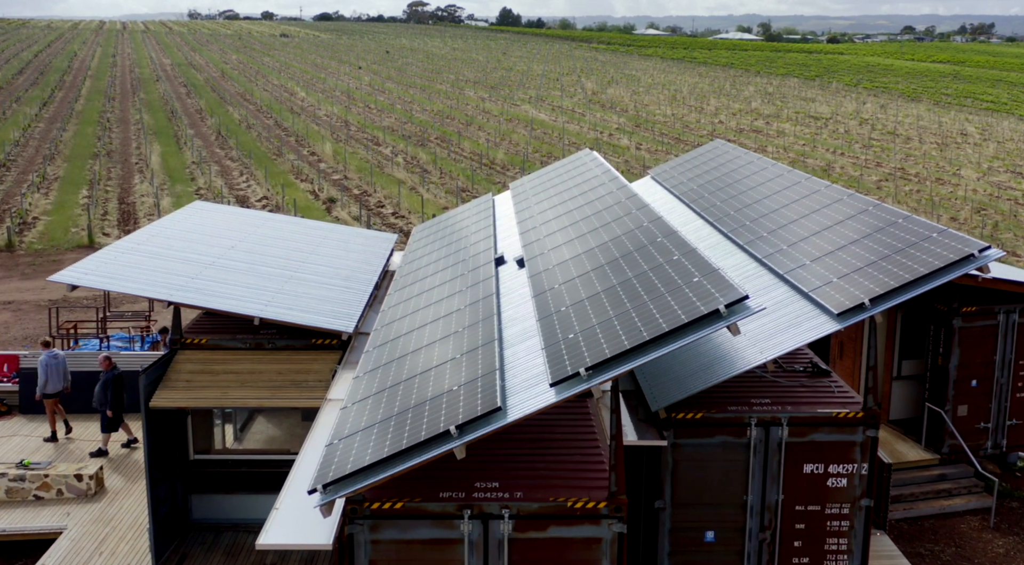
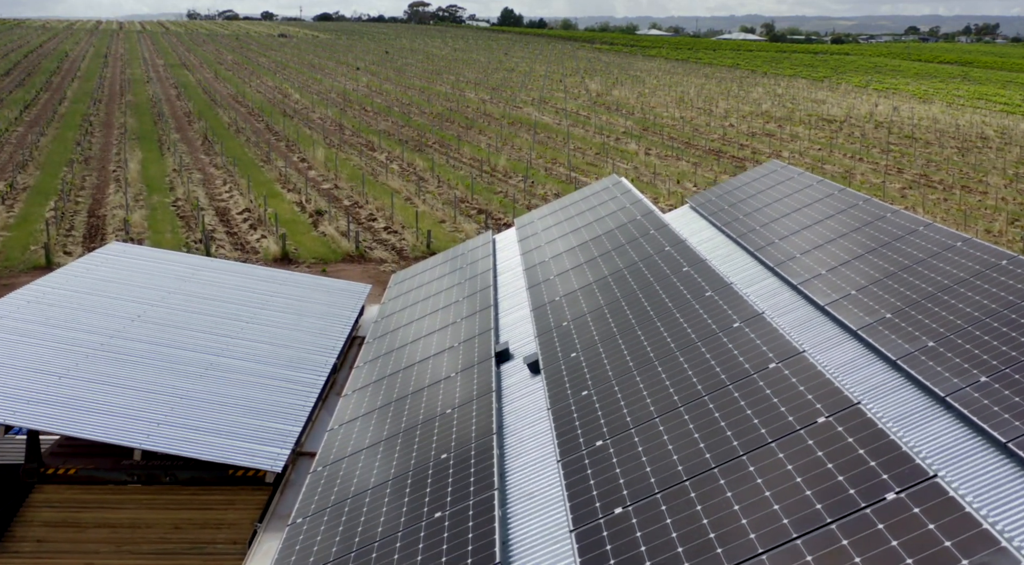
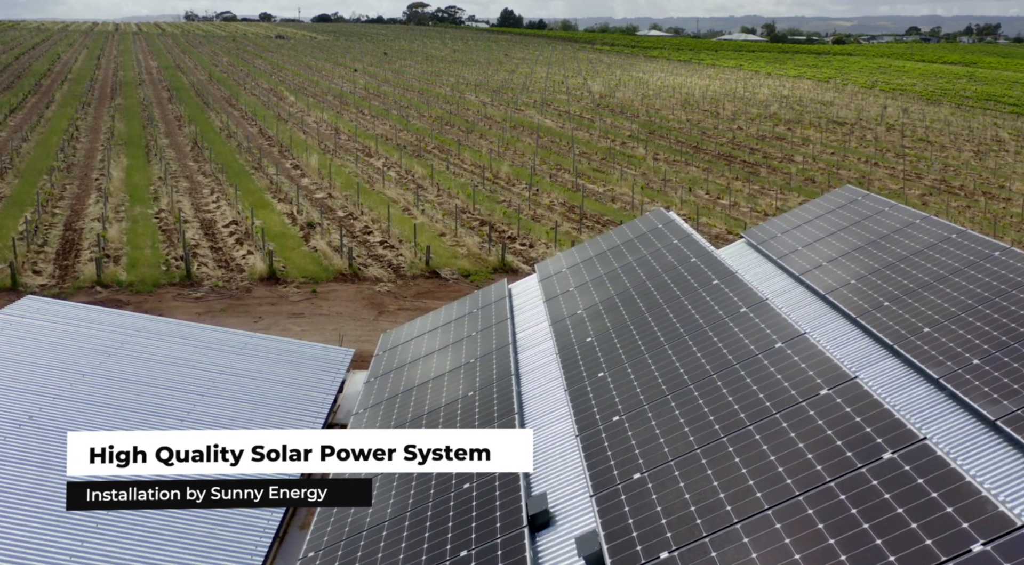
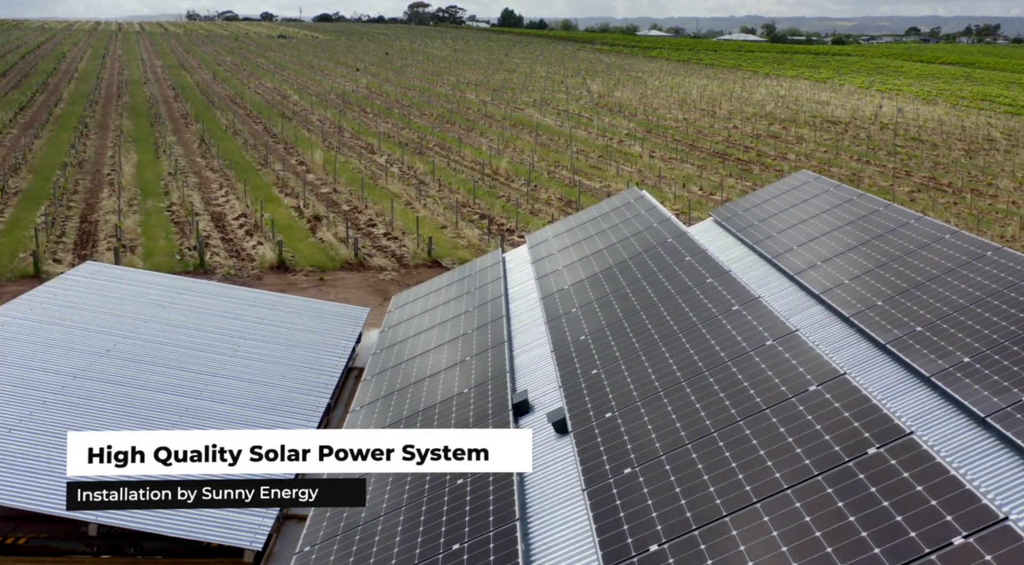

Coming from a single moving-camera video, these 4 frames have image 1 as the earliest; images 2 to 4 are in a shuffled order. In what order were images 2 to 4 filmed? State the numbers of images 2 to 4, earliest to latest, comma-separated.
2, 4, 3
